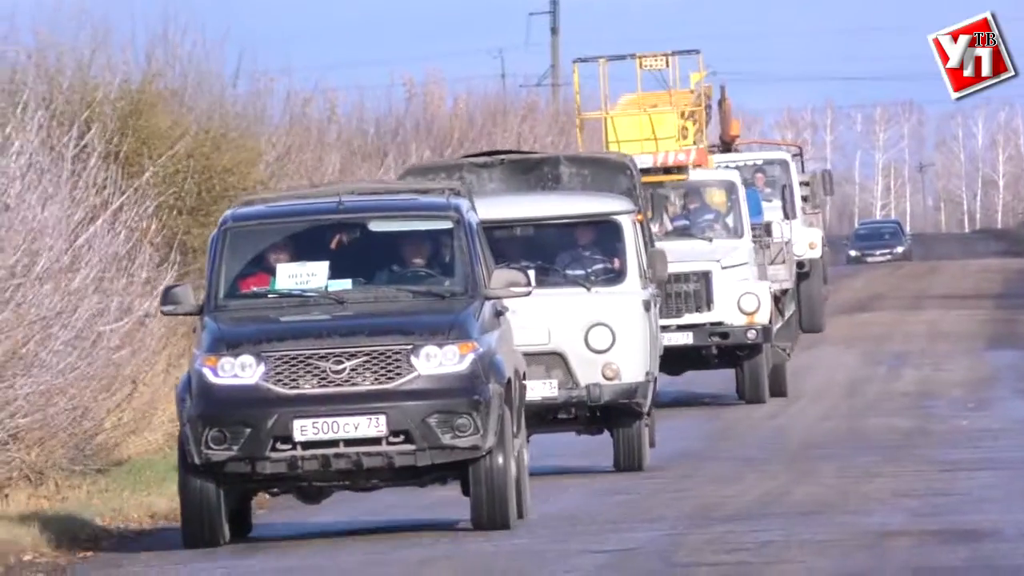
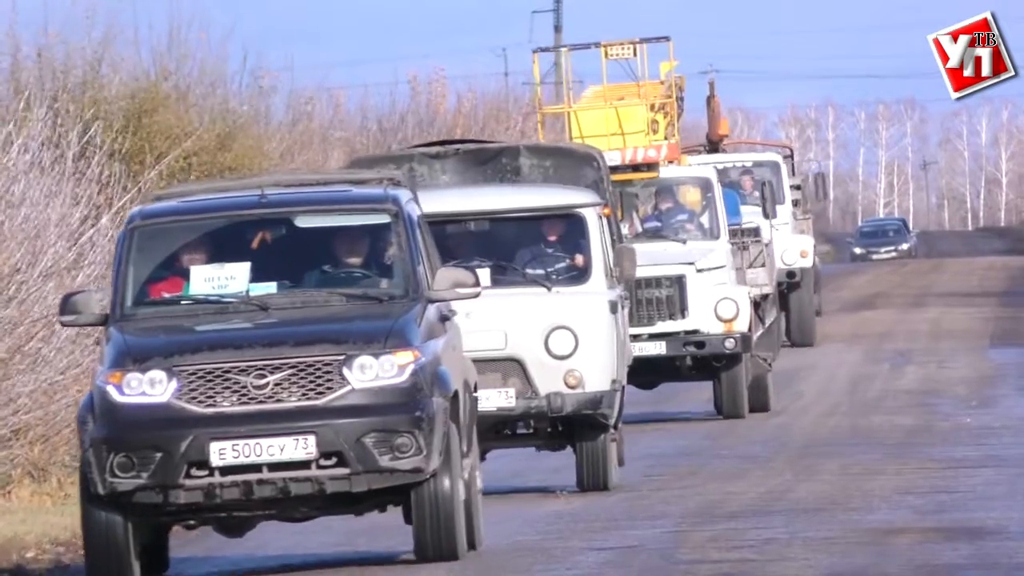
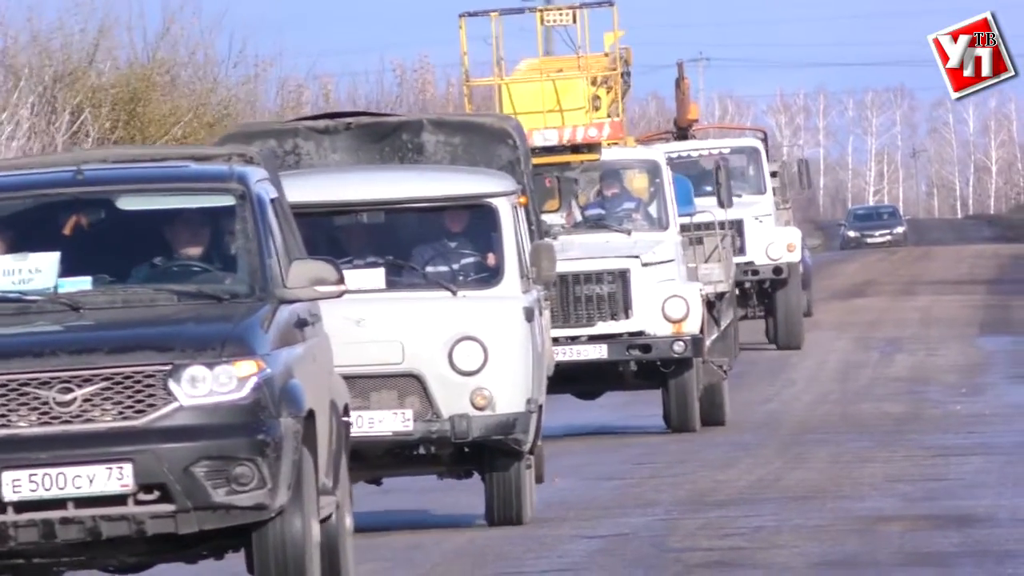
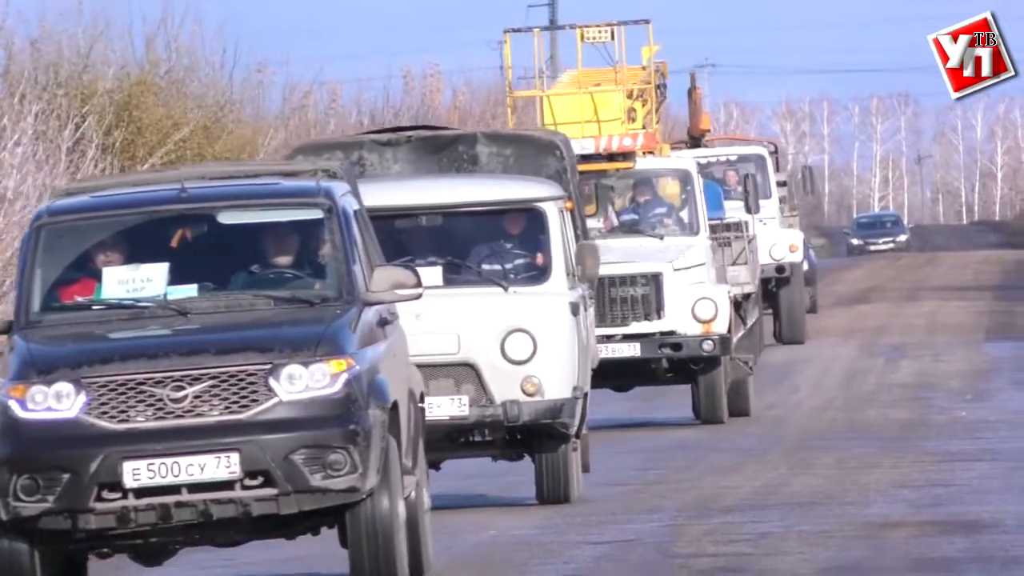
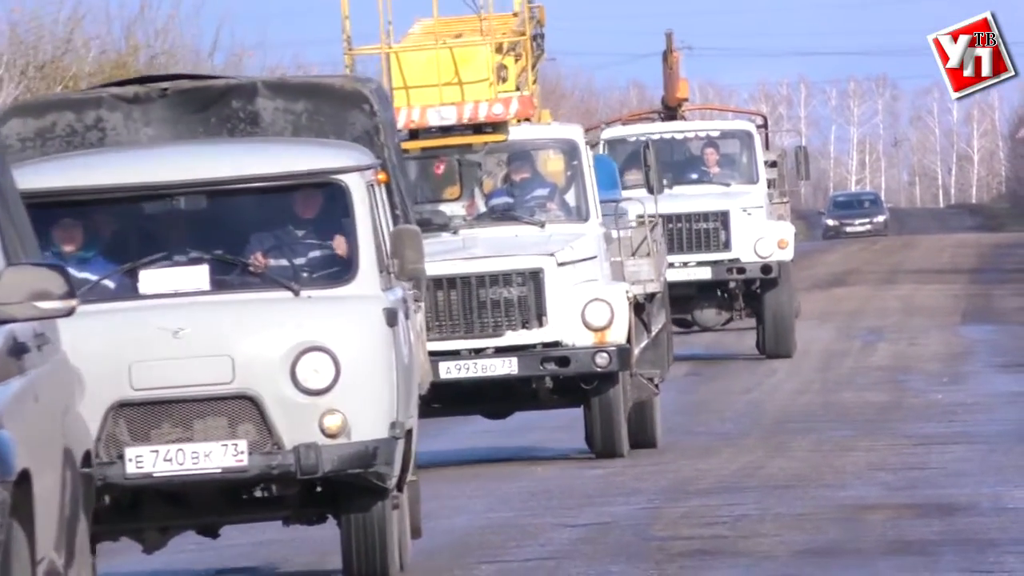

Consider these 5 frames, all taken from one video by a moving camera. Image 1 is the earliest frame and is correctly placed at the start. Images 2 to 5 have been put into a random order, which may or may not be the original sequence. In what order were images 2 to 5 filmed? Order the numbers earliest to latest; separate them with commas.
2, 4, 3, 5
